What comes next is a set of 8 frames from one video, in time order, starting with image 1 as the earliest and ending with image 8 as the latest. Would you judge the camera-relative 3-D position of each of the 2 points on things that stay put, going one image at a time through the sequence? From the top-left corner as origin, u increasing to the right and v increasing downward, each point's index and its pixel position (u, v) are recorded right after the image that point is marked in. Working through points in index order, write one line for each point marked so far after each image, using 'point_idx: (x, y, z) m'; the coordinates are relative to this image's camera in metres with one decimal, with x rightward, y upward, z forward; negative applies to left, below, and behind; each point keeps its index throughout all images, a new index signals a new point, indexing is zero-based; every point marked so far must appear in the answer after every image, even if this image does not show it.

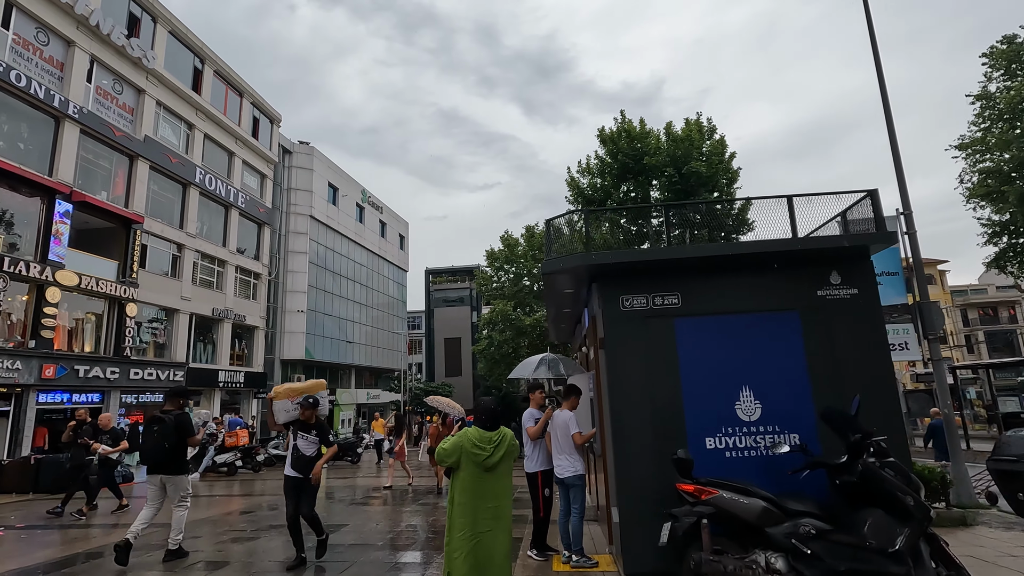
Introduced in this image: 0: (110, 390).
0: (-14.3, -3.6, +19.1) m
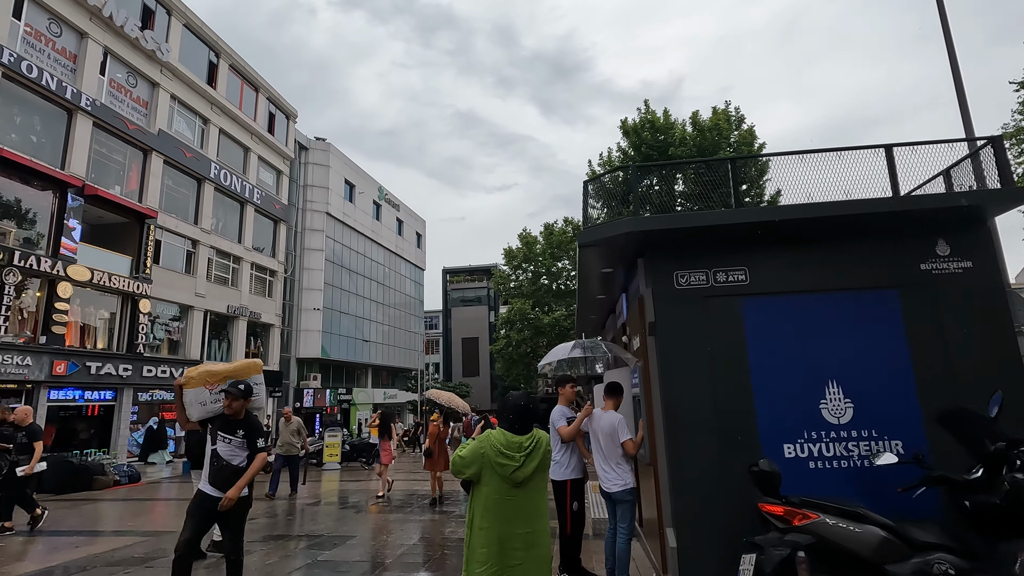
0: (-13.6, -3.5, +18.8) m
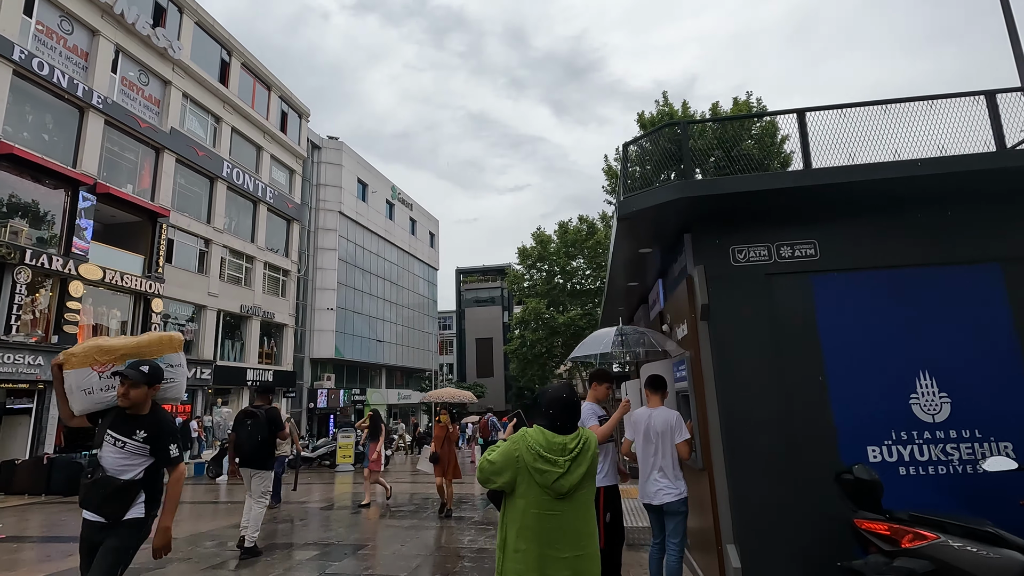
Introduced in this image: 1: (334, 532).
0: (-13.0, -3.4, +18.6) m
1: (-2.4, -3.2, +7.1) m
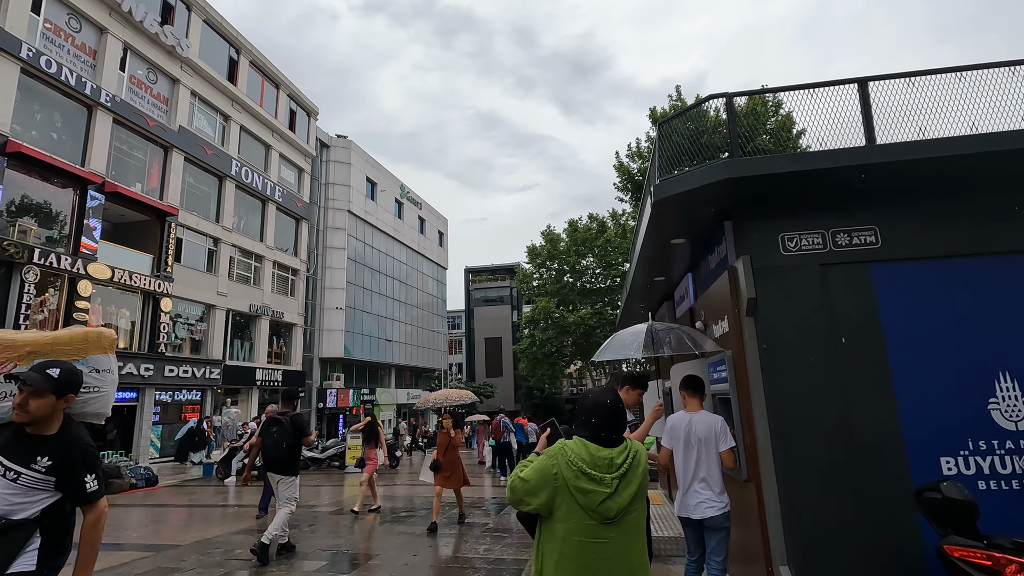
0: (-12.6, -3.4, +18.5) m
1: (-2.1, -3.2, +6.8) m
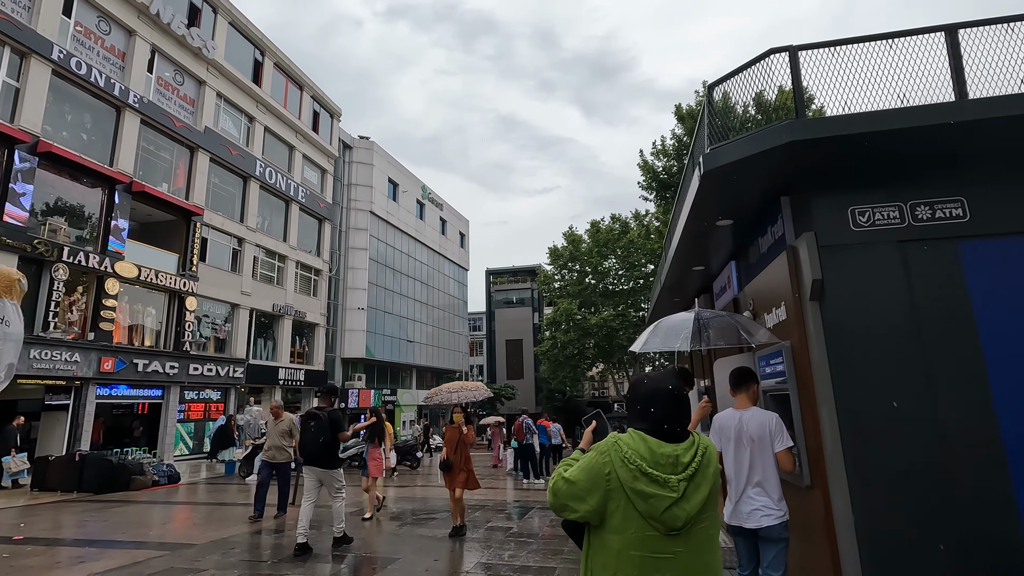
0: (-11.9, -3.4, +18.6) m
1: (-1.8, -3.1, +6.6) m
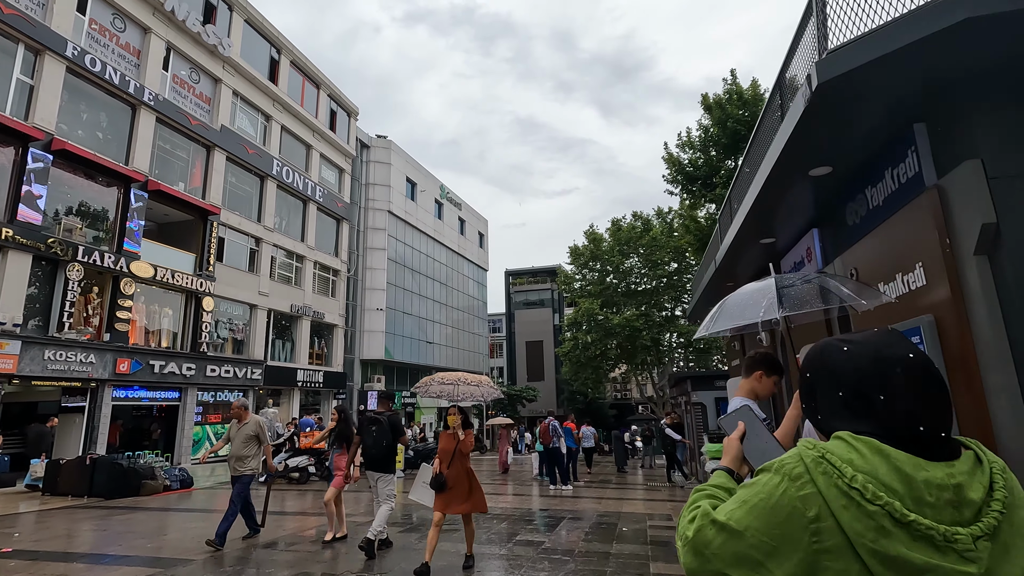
0: (-11.1, -3.4, +18.3) m
1: (-1.5, -3.0, +6.0) m
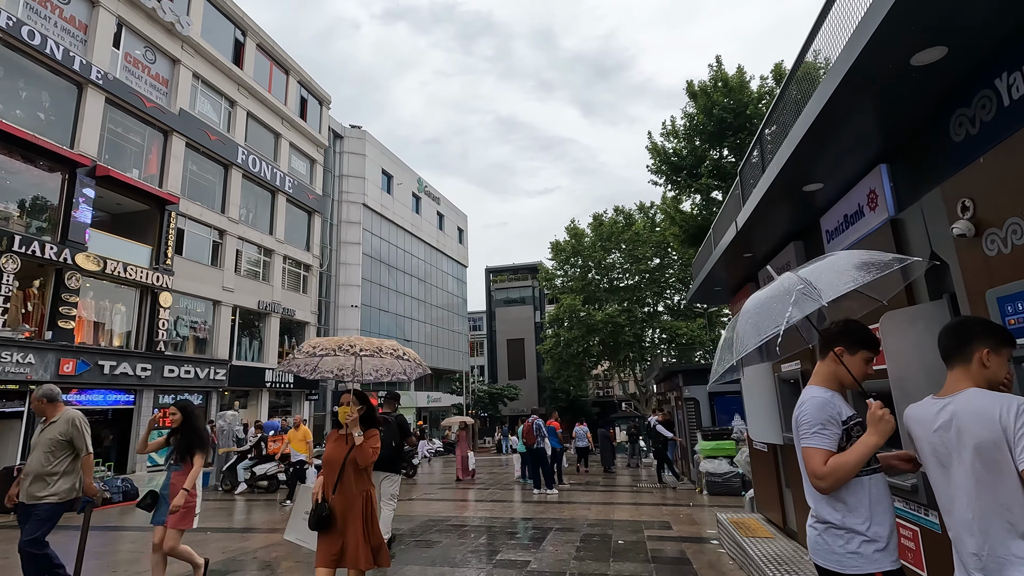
0: (-11.7, -3.2, +17.0) m
1: (-1.7, -2.7, +5.0) m
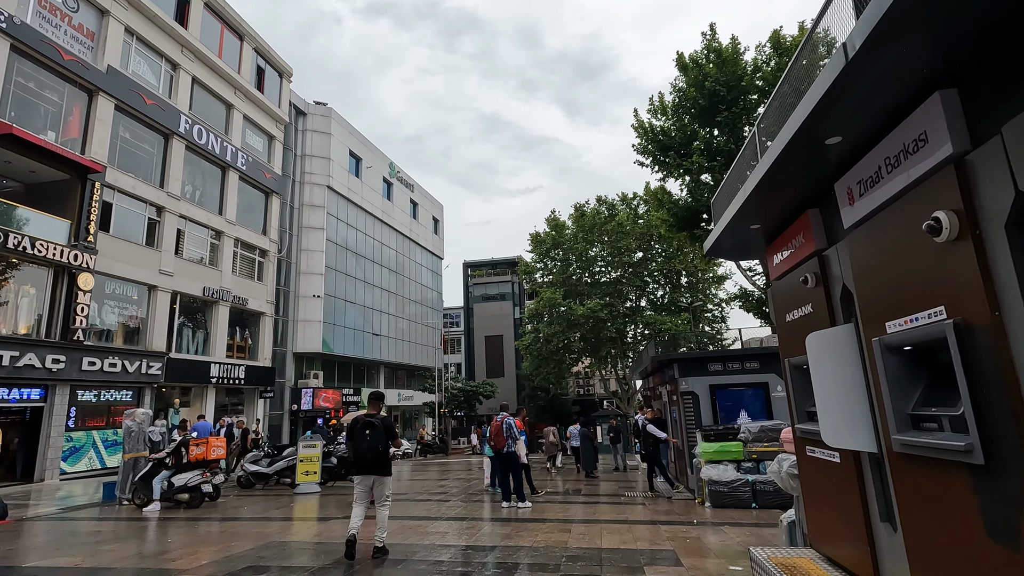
0: (-12.5, -2.6, +14.7) m
1: (-2.0, -2.2, +3.0) m
